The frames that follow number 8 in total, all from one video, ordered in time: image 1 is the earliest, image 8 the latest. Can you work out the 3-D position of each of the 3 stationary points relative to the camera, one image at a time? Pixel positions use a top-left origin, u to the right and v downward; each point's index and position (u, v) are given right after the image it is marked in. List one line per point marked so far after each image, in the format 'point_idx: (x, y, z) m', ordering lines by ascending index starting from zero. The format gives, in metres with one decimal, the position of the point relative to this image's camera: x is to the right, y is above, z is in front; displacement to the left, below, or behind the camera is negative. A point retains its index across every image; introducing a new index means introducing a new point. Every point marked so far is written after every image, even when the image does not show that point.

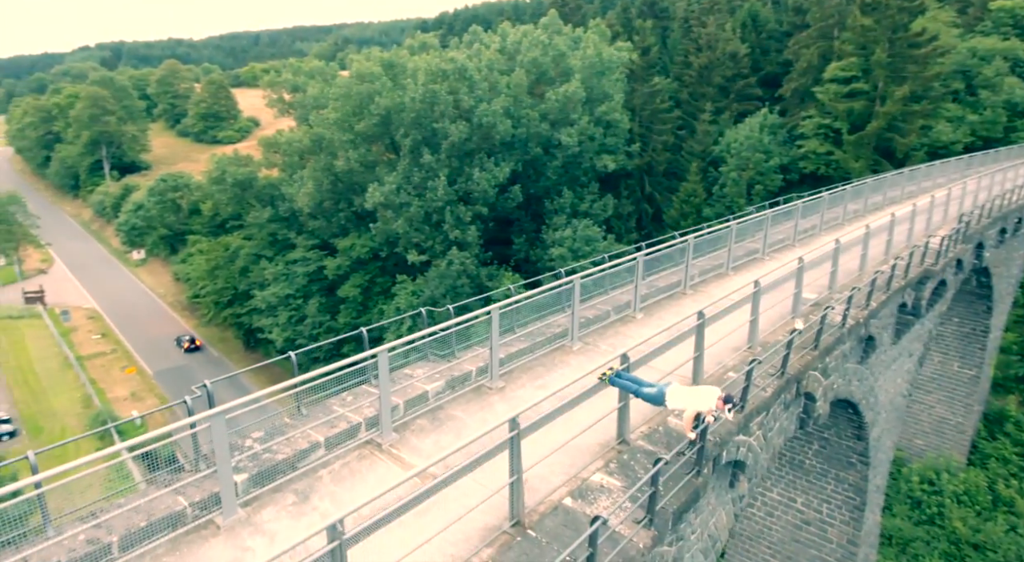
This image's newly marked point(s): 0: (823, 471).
0: (+7.0, -4.3, +15.7) m
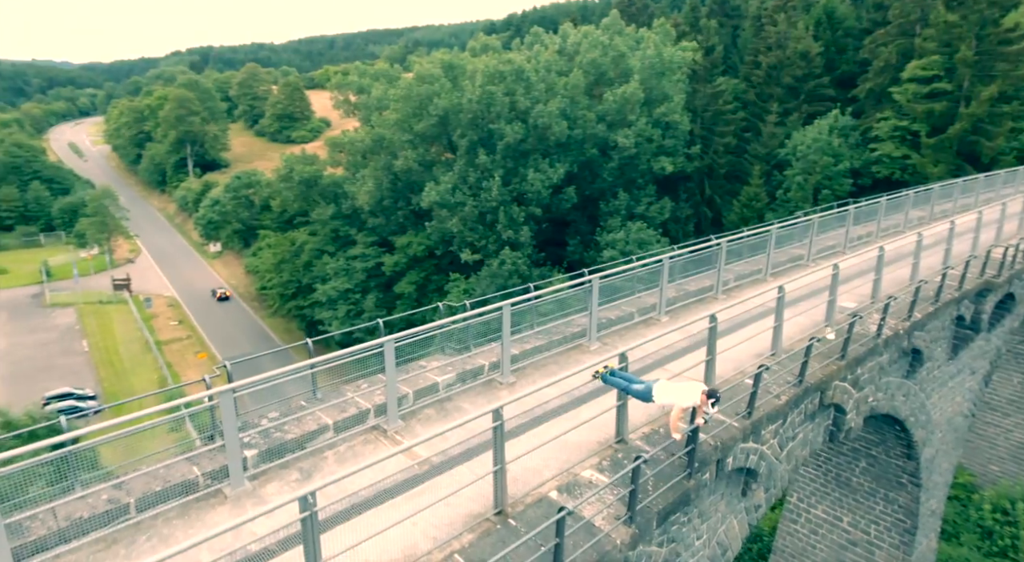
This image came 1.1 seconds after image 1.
0: (+7.7, -4.5, +15.1) m
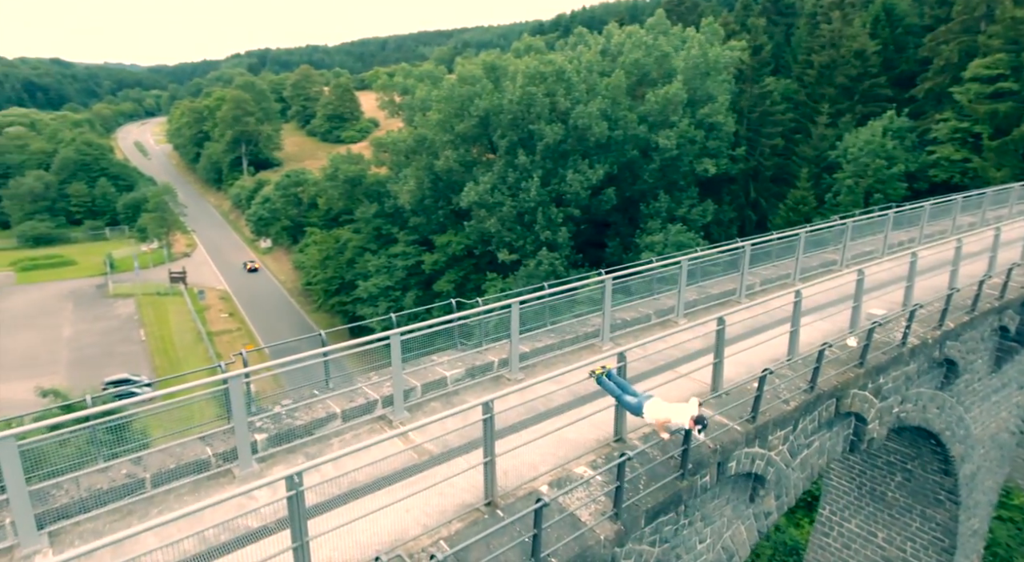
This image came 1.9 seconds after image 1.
0: (+8.2, -4.7, +14.5) m
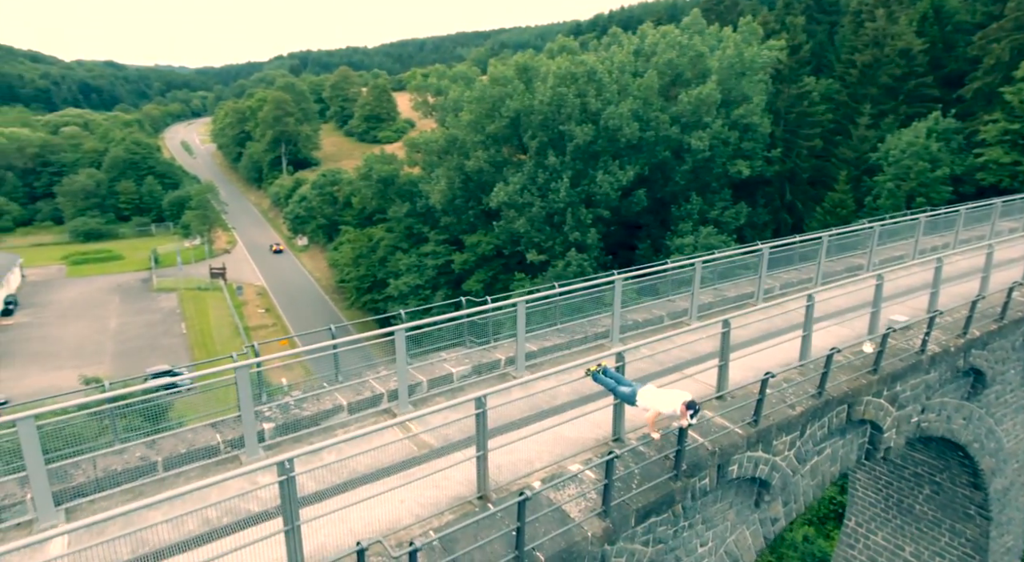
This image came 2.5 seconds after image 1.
0: (+8.5, -4.8, +14.1) m
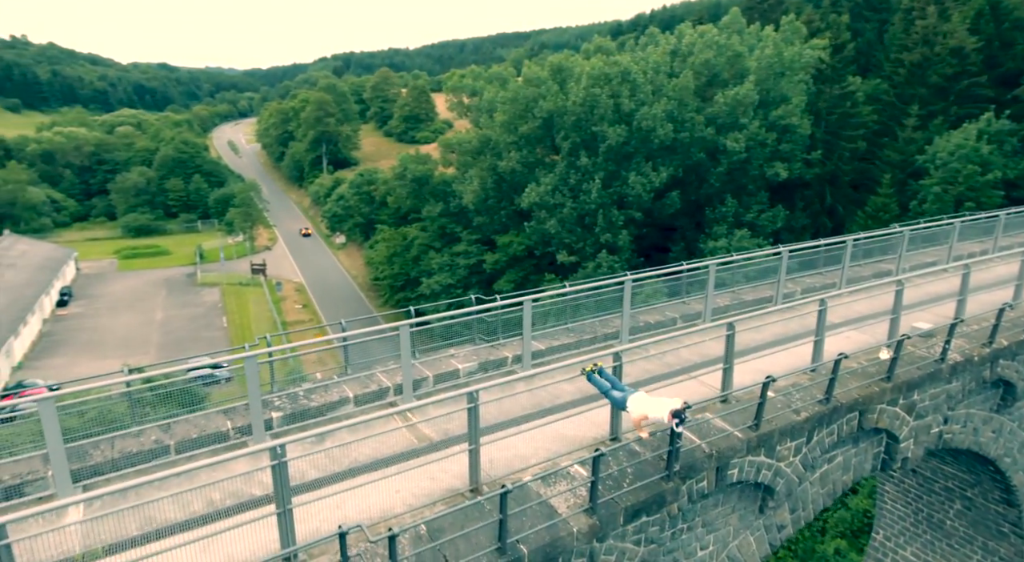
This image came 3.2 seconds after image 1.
0: (+8.8, -4.9, +13.6) m
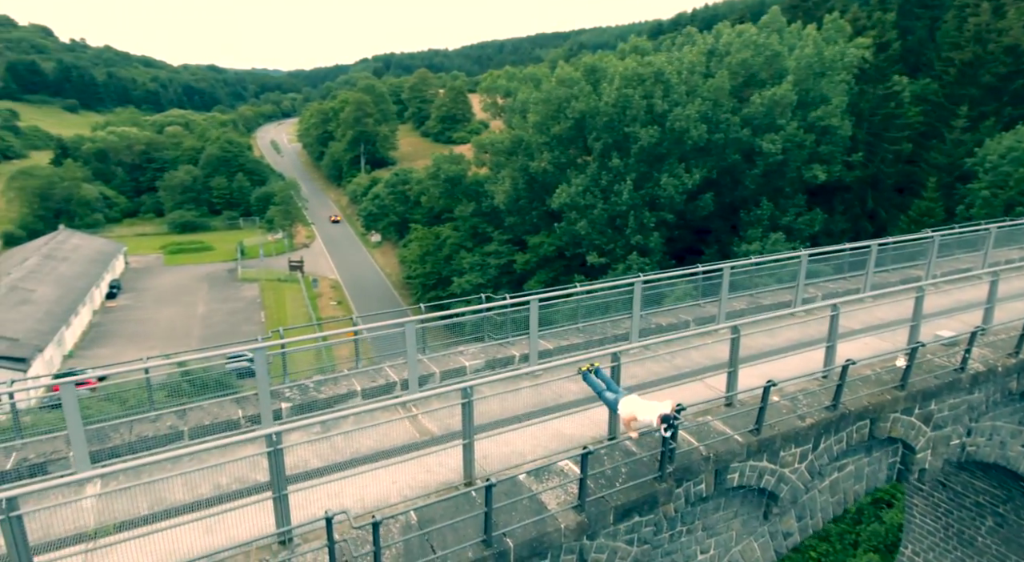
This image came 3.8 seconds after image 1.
0: (+9.1, -5.1, +13.1) m
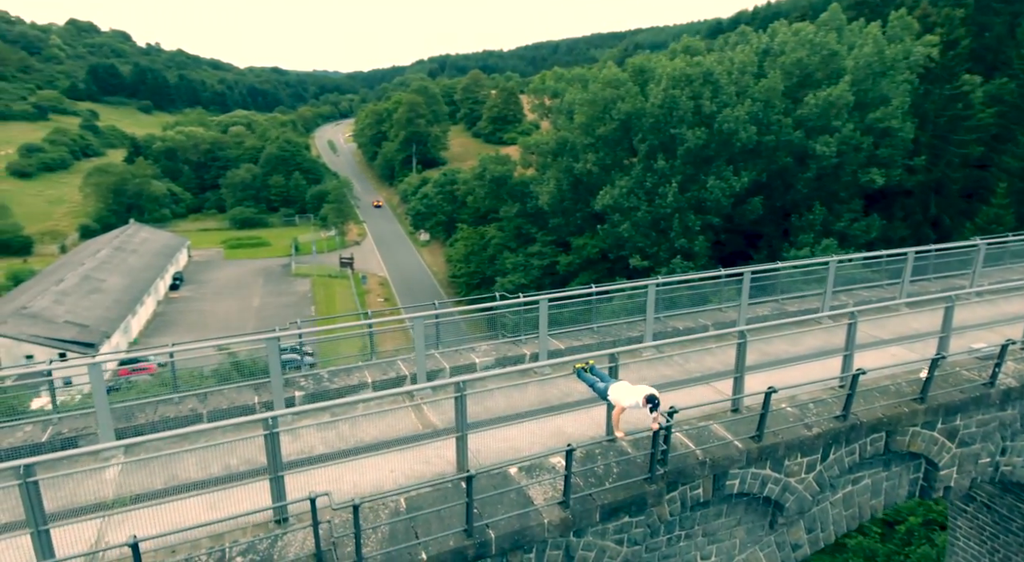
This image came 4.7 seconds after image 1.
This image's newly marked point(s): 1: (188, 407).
0: (+9.4, -5.3, +12.3) m
1: (-4.3, -1.6, +9.2) m
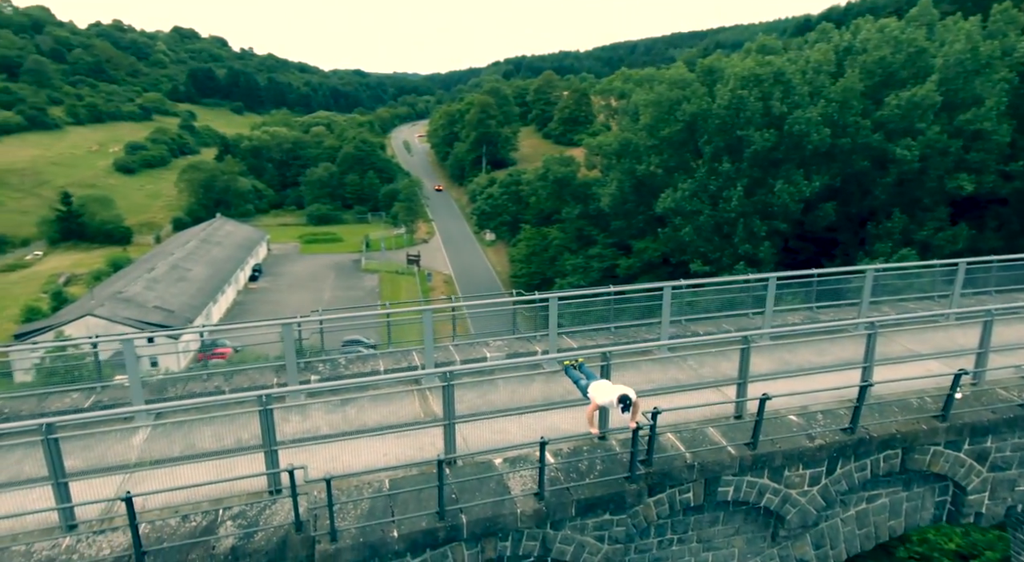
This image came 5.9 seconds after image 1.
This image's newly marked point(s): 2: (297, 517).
0: (+9.6, -5.6, +11.0) m
1: (-4.2, -1.4, +9.9) m
2: (-2.2, -2.4, +7.1) m
